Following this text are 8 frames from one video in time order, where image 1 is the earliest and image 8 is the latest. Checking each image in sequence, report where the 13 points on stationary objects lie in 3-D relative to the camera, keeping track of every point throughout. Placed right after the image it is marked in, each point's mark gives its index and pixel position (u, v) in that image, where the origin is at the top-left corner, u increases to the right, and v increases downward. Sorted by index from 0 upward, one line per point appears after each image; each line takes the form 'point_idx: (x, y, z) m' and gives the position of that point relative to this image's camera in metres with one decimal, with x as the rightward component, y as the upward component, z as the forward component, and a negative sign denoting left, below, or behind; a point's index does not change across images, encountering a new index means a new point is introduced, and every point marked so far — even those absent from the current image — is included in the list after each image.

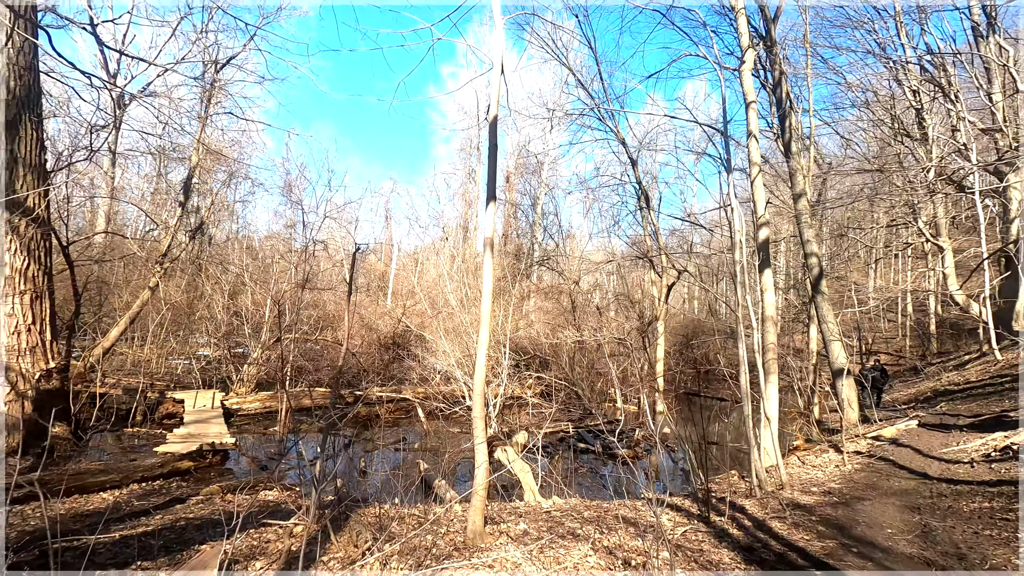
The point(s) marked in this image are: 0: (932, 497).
0: (+4.1, -2.1, +5.2) m
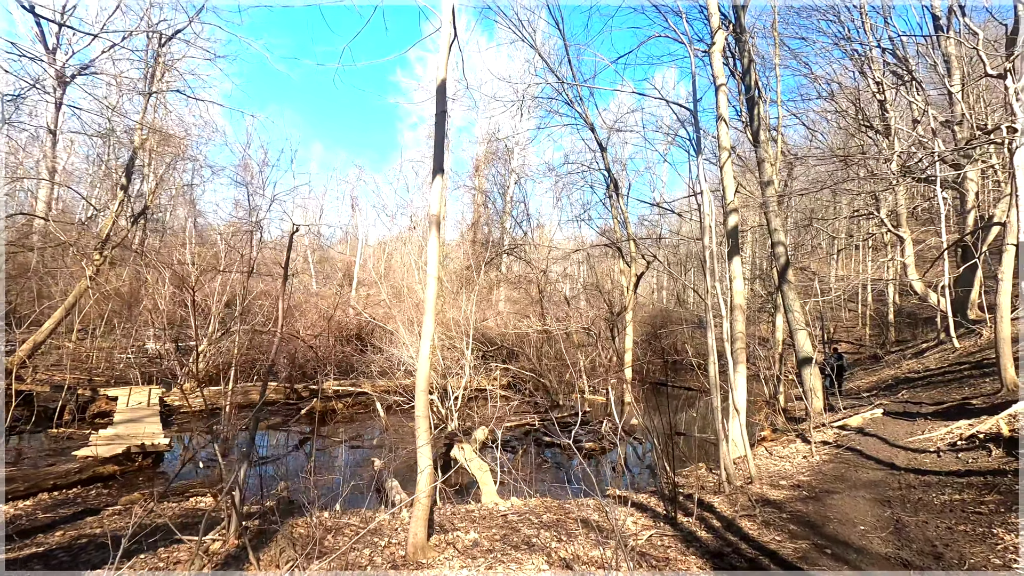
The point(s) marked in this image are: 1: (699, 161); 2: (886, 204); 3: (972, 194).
0: (+3.7, -1.9, +5.1) m
1: (+2.4, +1.6, +6.9) m
2: (+10.8, +2.4, +15.5) m
3: (+12.3, +2.5, +14.4) m
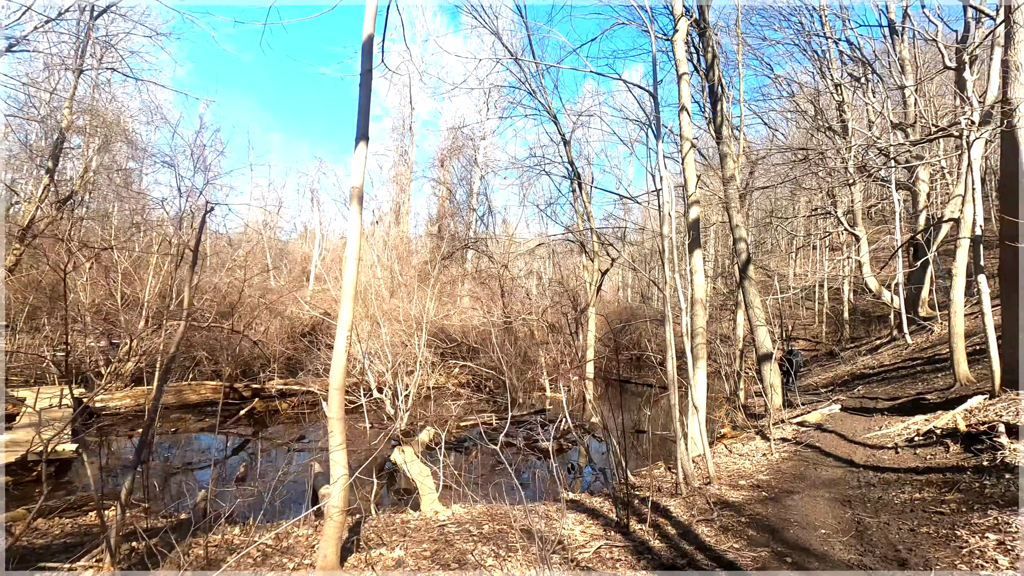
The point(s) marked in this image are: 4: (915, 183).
0: (+3.3, -1.9, +5.0) m
1: (+1.8, +1.7, +6.7) m
2: (+9.8, +2.5, +15.8) m
3: (+11.3, +2.6, +14.7) m
4: (+11.3, +3.0, +15.1) m
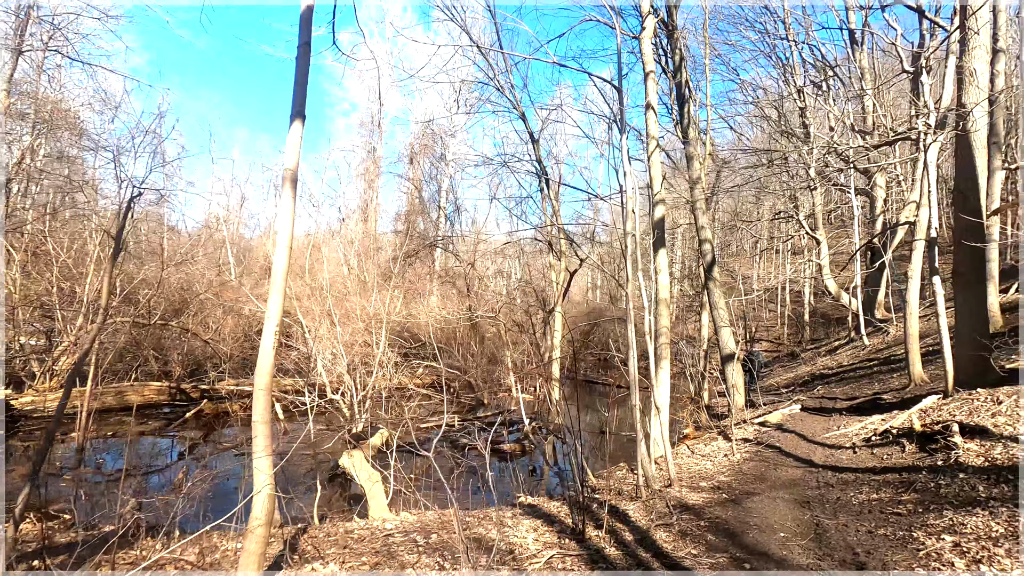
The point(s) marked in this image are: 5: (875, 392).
0: (+2.9, -1.9, +5.0) m
1: (+1.4, +1.7, +6.6) m
2: (+8.8, +2.4, +16.1) m
3: (+10.5, +2.5, +15.2) m
4: (+10.4, +2.9, +15.5) m
5: (+5.4, -1.5, +7.9) m
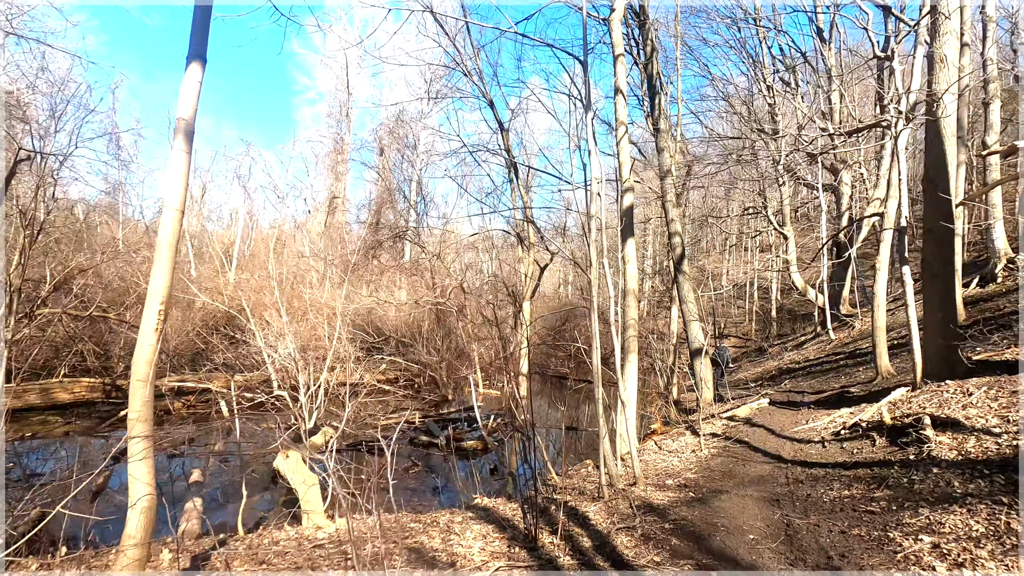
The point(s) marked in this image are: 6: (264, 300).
0: (+2.5, -1.8, +4.9) m
1: (+0.9, +1.8, +6.3) m
2: (+7.9, +2.6, +16.2) m
3: (+9.6, +2.6, +15.4) m
4: (+9.6, +3.0, +15.7) m
5: (+4.9, -1.4, +7.9) m
6: (-5.6, -0.3, +12.0) m
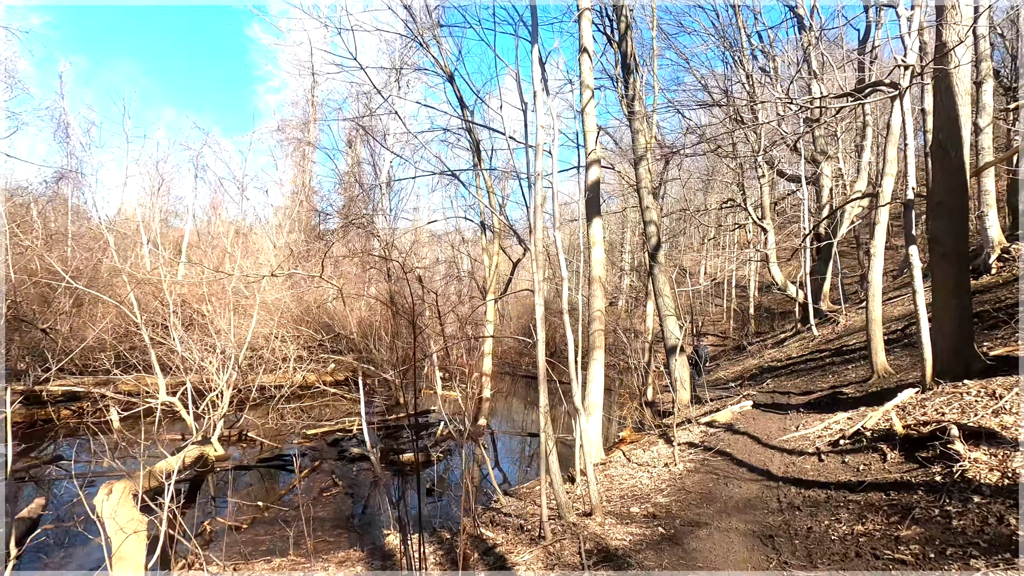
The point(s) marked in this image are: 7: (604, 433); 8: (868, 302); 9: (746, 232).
0: (+2.0, -1.6, +4.1) m
1: (+0.4, +1.9, +5.5) m
2: (+7.0, +2.7, +15.6) m
3: (+8.7, +2.7, +14.8) m
4: (+8.7, +3.1, +15.1) m
5: (+4.3, -1.3, +7.2) m
6: (-6.3, -0.1, +10.9) m
7: (+1.7, -2.6, +9.7) m
8: (+4.4, -0.2, +6.6) m
9: (+7.1, +1.7, +16.2) m
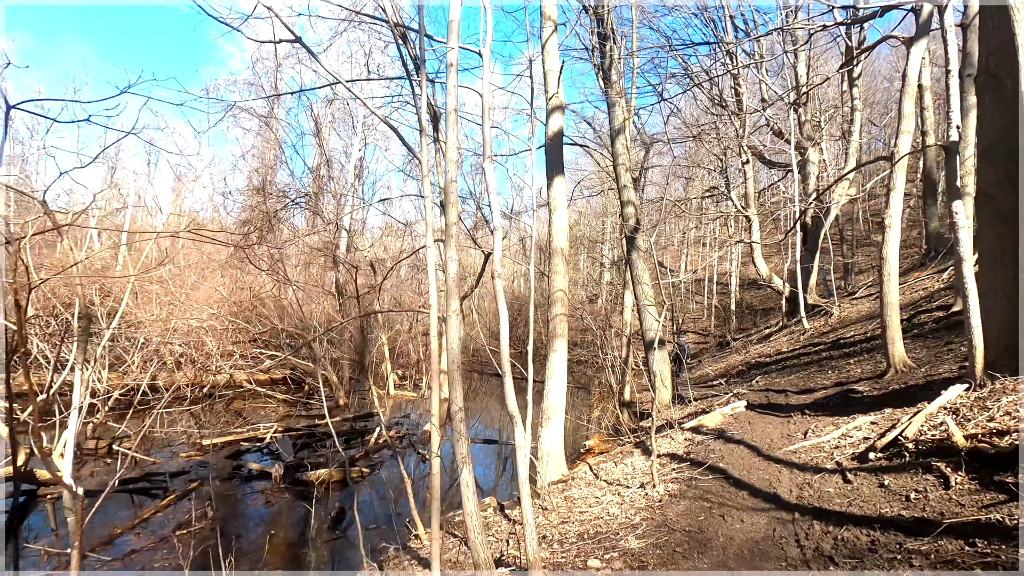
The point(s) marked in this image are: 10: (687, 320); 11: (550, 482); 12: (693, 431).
0: (+1.6, -1.4, +3.0) m
1: (-0.1, +2.2, +4.4) m
2: (+6.2, +2.9, +14.8) m
3: (+7.9, +2.9, +14.0) m
4: (+7.9, +3.3, +14.3) m
5: (+3.7, -1.1, +6.2) m
6: (-7.0, +0.1, +9.6) m
7: (+1.1, -2.4, +8.7) m
8: (+3.9, 0.0, +5.7) m
9: (+6.3, +1.9, +15.3) m
10: (+6.6, -1.1, +19.7) m
11: (+0.4, -2.1, +5.8) m
12: (+2.0, -1.6, +6.0) m
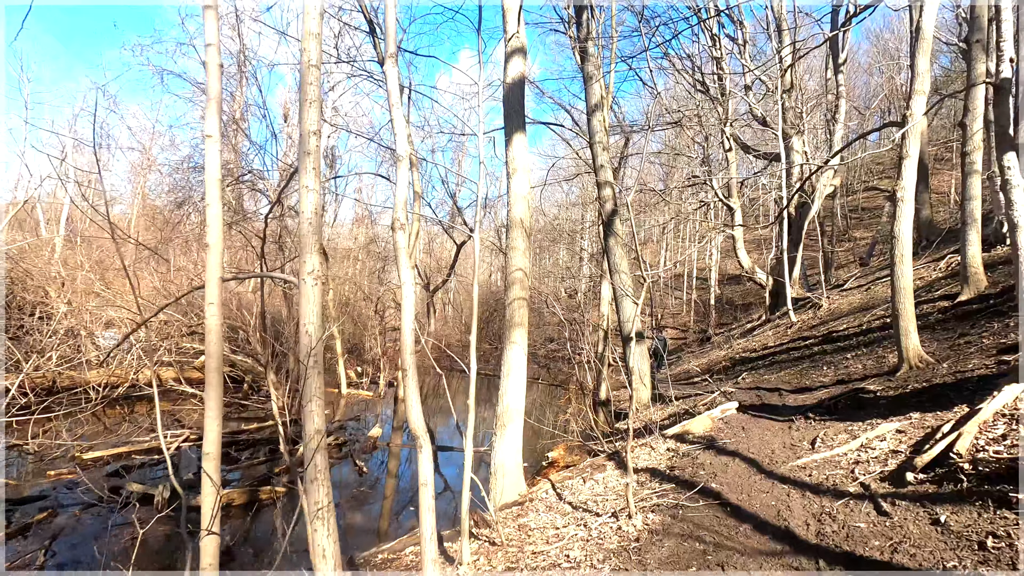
0: (+1.3, -1.3, +2.3) m
1: (-0.4, +2.3, +3.6) m
2: (+5.5, +3.1, +14.2) m
3: (+7.2, +3.1, +13.5) m
4: (+7.2, +3.5, +13.8) m
5: (+3.3, -1.0, +5.6) m
6: (-7.5, +0.3, +8.6) m
7: (+0.5, -2.3, +7.9) m
8: (+3.5, +0.2, +5.1) m
9: (+5.5, +2.1, +14.8) m
10: (+5.6, -0.9, +19.2) m
11: (0.0, -2.0, +5.0) m
12: (+1.6, -1.4, +5.3) m
